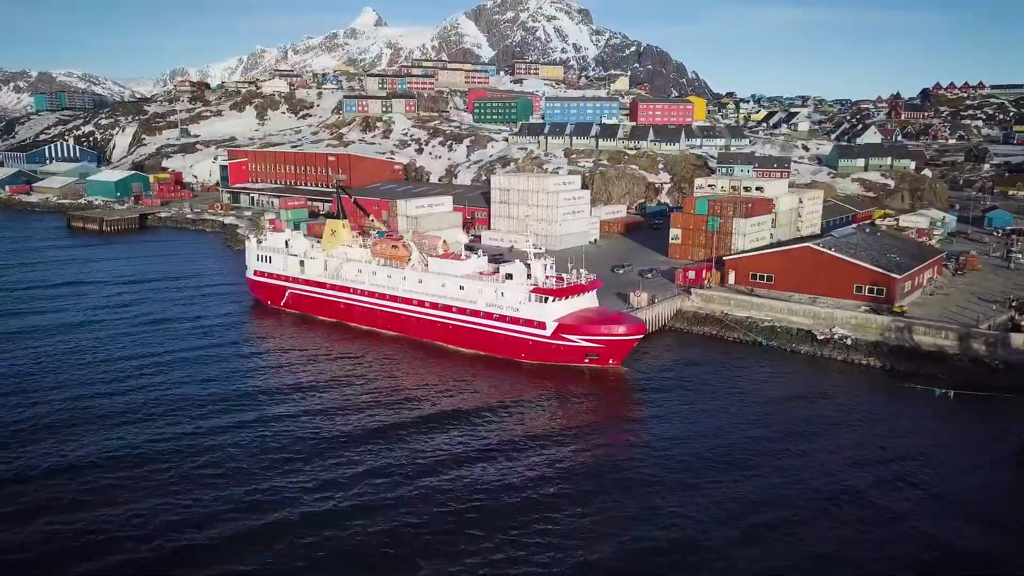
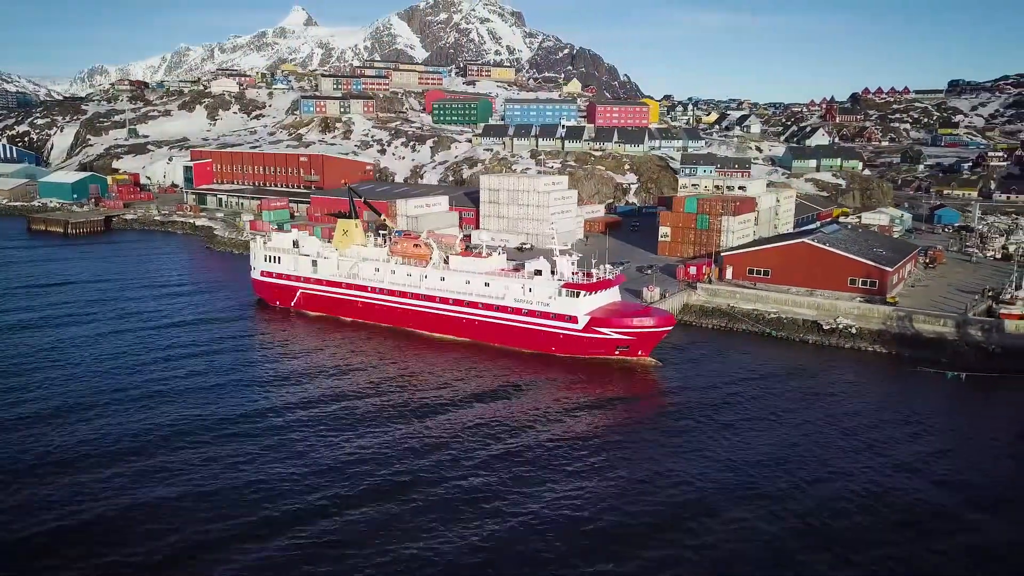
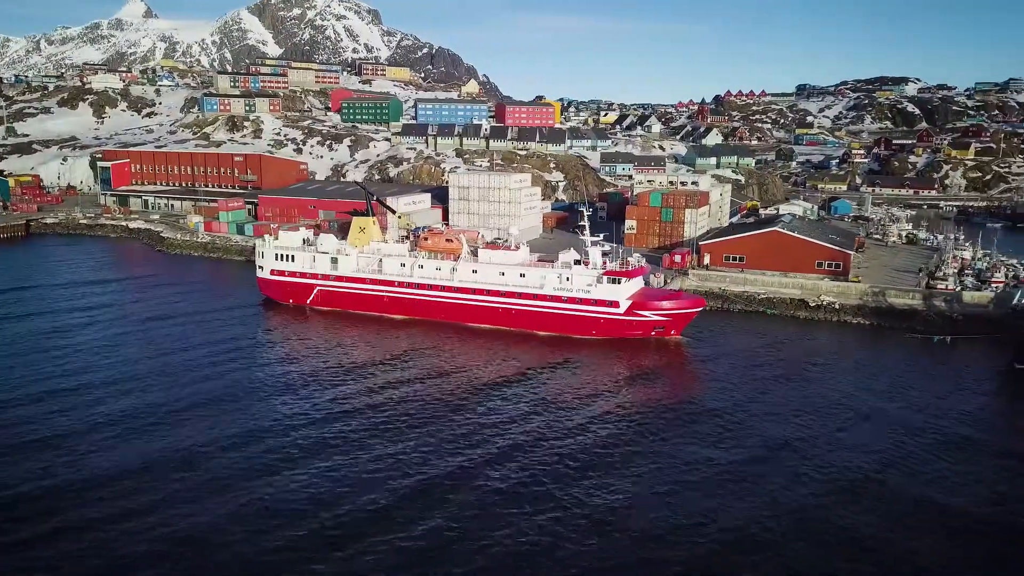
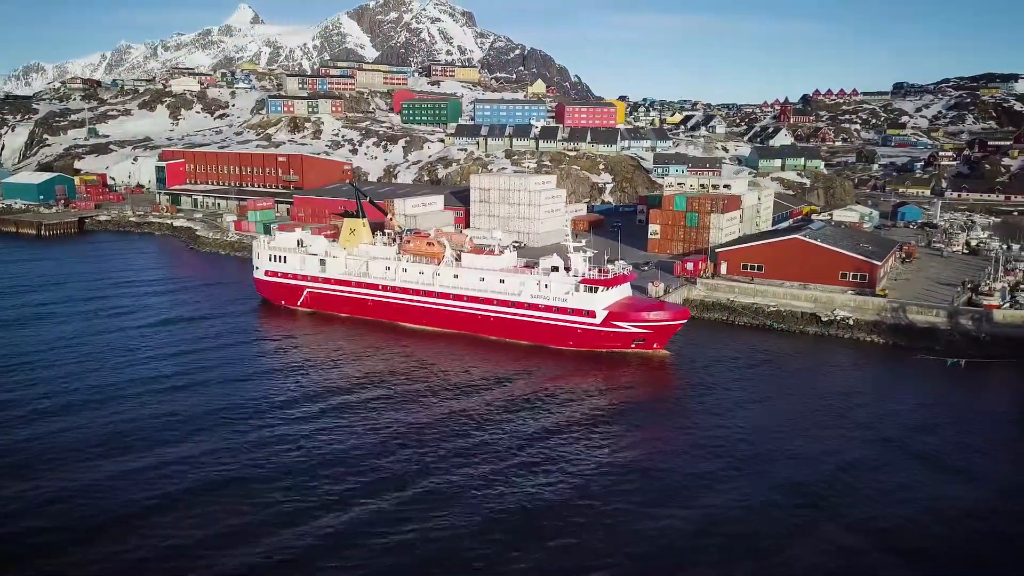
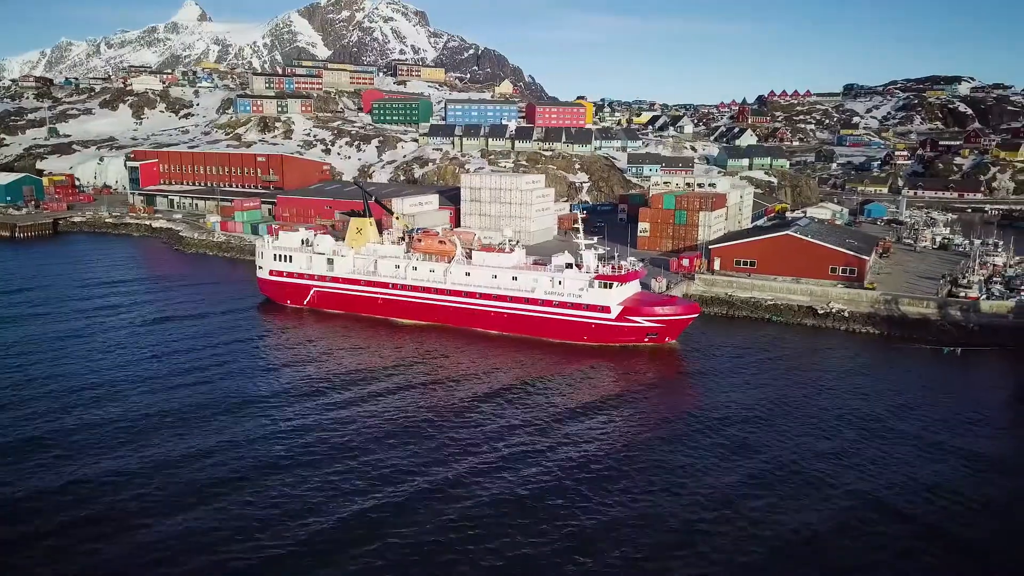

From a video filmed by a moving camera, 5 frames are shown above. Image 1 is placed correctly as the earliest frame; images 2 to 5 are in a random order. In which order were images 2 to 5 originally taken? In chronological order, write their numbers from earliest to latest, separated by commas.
2, 4, 5, 3
